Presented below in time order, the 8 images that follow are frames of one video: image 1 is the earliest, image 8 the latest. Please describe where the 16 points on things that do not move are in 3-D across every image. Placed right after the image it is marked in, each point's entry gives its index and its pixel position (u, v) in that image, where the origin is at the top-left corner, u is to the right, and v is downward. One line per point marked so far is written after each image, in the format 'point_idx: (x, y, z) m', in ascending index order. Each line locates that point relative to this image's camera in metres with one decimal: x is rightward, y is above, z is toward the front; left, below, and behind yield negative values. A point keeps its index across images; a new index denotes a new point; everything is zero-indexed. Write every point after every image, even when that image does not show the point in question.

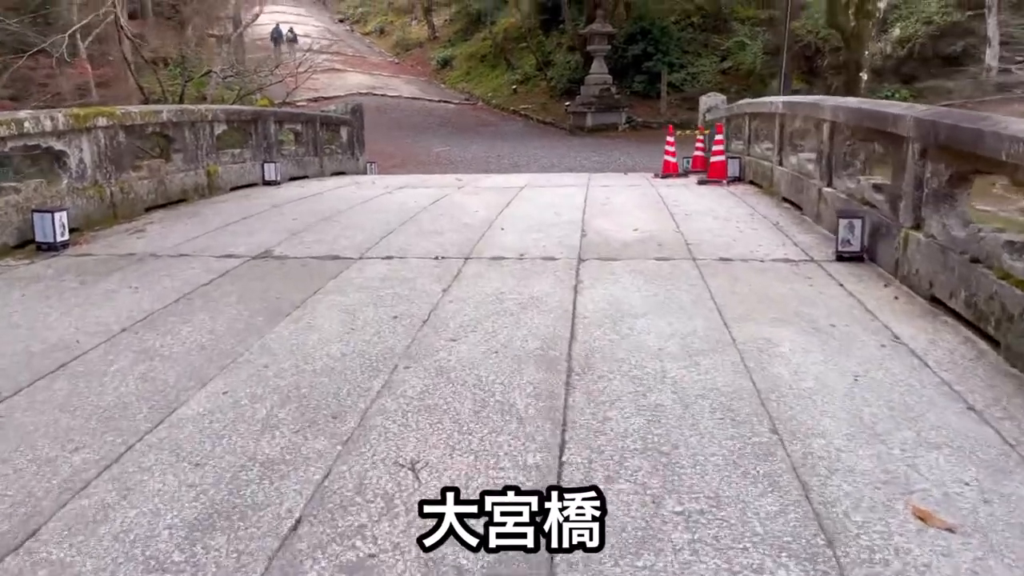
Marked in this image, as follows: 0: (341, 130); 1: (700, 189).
0: (-2.2, +2.0, +9.7) m
1: (+1.6, +0.8, +6.5) m
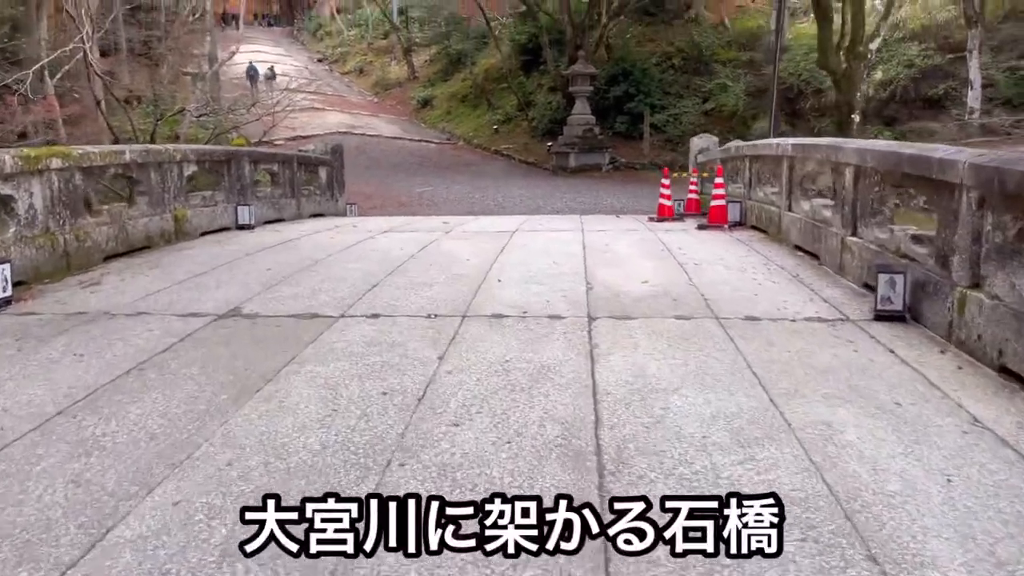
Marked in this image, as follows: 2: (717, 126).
0: (-2.3, +1.4, +9.3) m
1: (+1.5, +0.4, +6.1) m
2: (+4.9, +3.8, +18.2) m
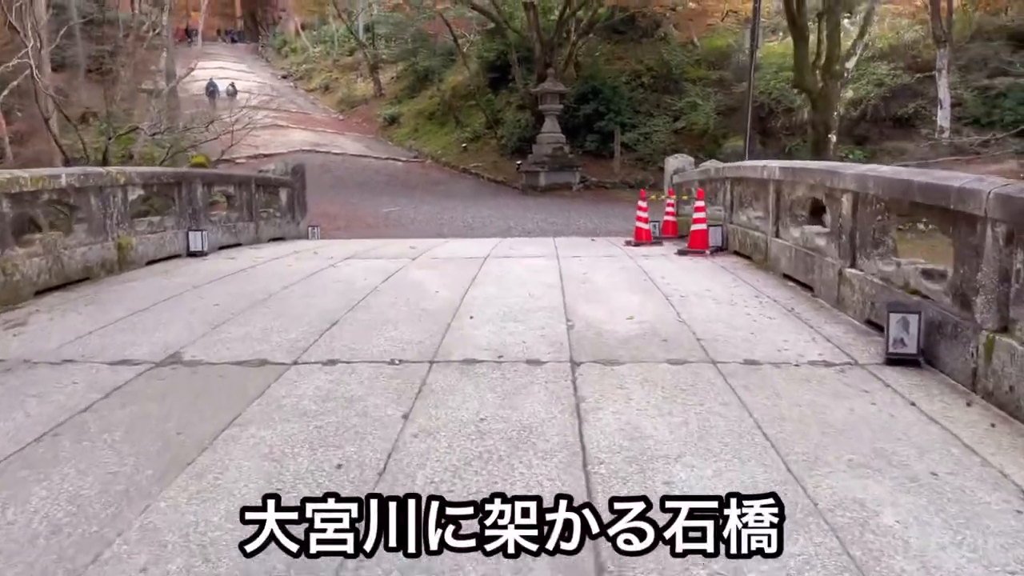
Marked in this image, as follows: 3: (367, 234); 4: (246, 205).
0: (-2.7, +1.1, +8.8) m
1: (+1.3, +0.2, +5.8) m
2: (+4.1, +3.4, +18.1) m
3: (-2.0, +0.8, +10.9) m
4: (-2.7, +0.8, +7.8) m
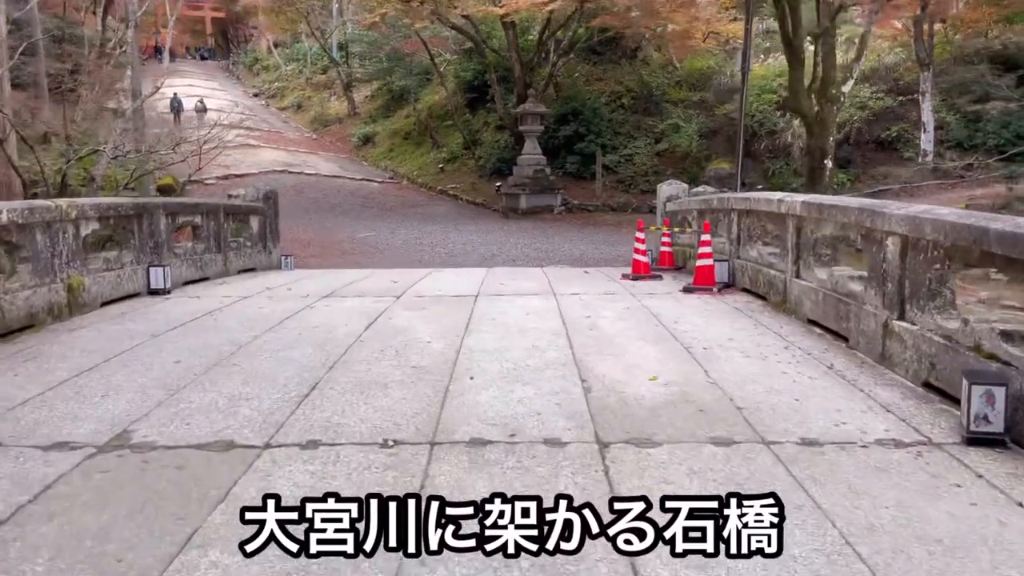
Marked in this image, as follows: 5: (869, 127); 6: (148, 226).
0: (-2.8, +0.7, +8.3) m
1: (+1.3, -0.1, +5.4) m
2: (+3.7, +2.8, +17.8) m
3: (-2.2, +0.3, +10.3) m
4: (-2.8, +0.5, +7.2) m
5: (+7.6, +3.4, +16.3) m
6: (-2.8, +0.5, +6.0) m
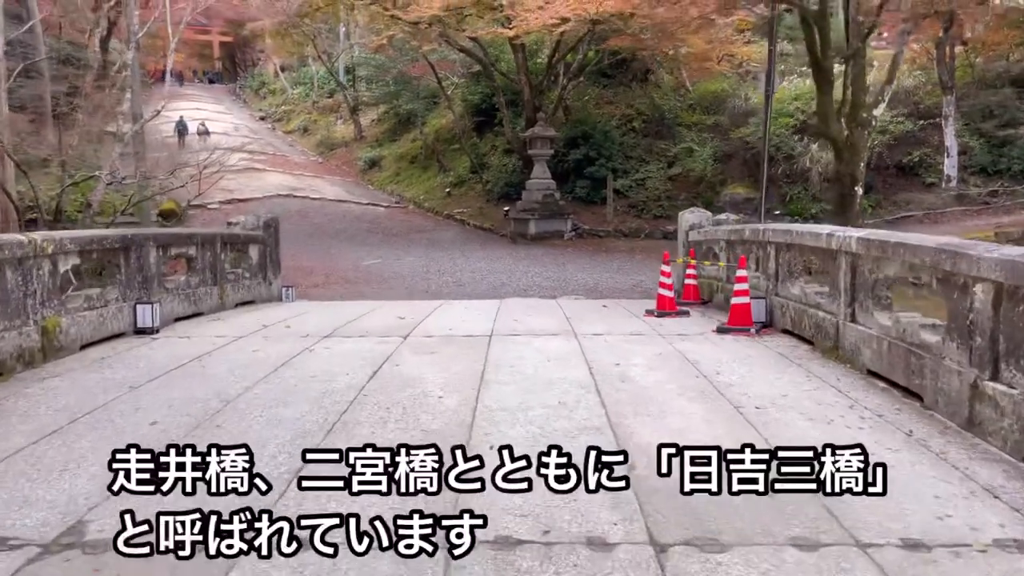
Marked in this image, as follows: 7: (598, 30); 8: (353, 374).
0: (-2.7, +0.4, +7.8) m
1: (+1.4, -0.4, +4.9) m
2: (+3.9, +2.2, +17.4) m
3: (-2.1, -0.1, +9.9) m
4: (-2.7, +0.2, +6.7) m
5: (+7.8, +2.8, +15.9) m
6: (-2.7, +0.2, +5.5) m
7: (+1.8, +5.6, +16.5) m
8: (-0.9, -0.5, +4.1) m
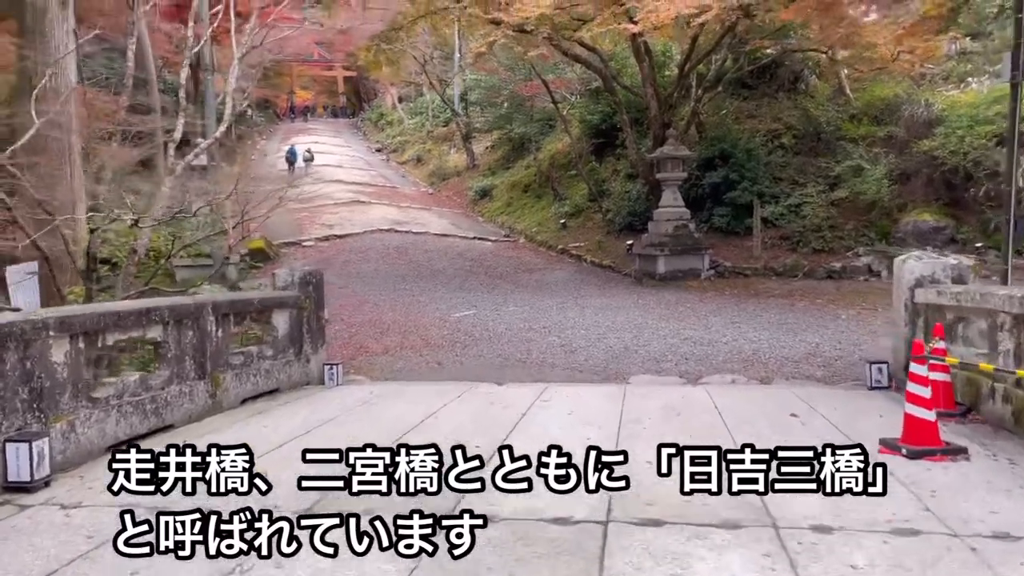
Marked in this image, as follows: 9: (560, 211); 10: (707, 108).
0: (-1.7, -0.2, +5.7) m
1: (+1.8, -0.9, +2.1) m
2: (+6.2, +1.3, +14.2) m
3: (-0.8, -0.7, +7.6) m
4: (-1.9, -0.4, +4.6) m
5: (+9.9, +2.0, +12.1) m
6: (-2.1, -0.3, +3.4) m
7: (+4.1, +4.7, +13.7) m
8: (-0.6, -0.9, +1.7) m
9: (+1.1, +1.8, +18.1) m
10: (+4.2, +3.9, +16.4) m
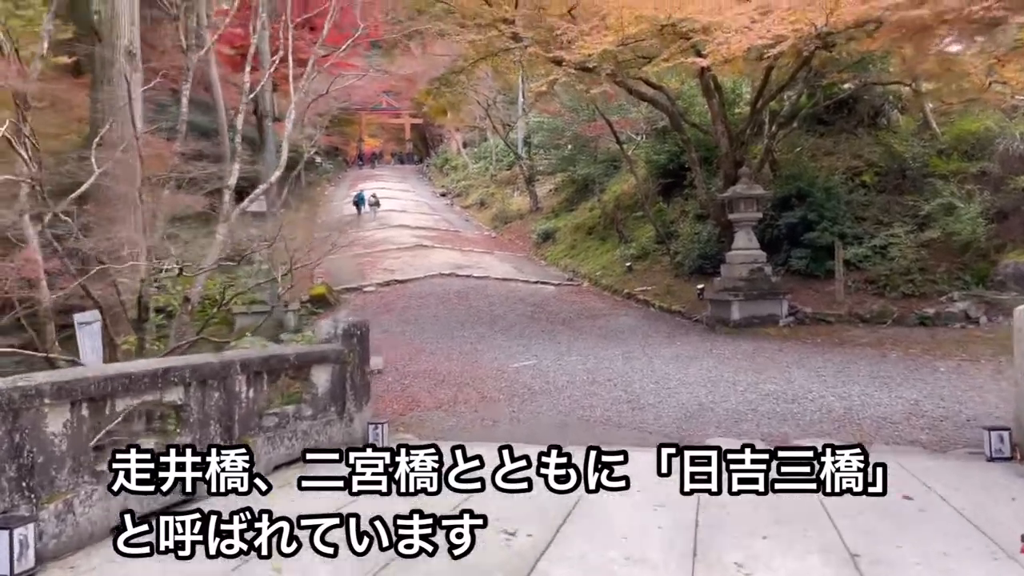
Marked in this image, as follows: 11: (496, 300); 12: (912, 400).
0: (-1.3, -0.6, +5.2) m
1: (+1.9, -1.0, +1.4) m
2: (+7.3, +0.5, +13.1) m
3: (-0.3, -1.2, +7.0) m
4: (-1.6, -0.7, +4.2) m
5: (+10.8, +1.3, +10.7) m
6: (-1.9, -0.6, +3.0) m
7: (+5.1, +3.9, +13.0) m
8: (-0.5, -1.1, +1.2) m
9: (+2.6, +0.8, +17.4) m
10: (+5.5, +2.9, +15.7) m
11: (-0.3, -0.3, +15.4) m
12: (+4.0, -1.1, +7.7) m
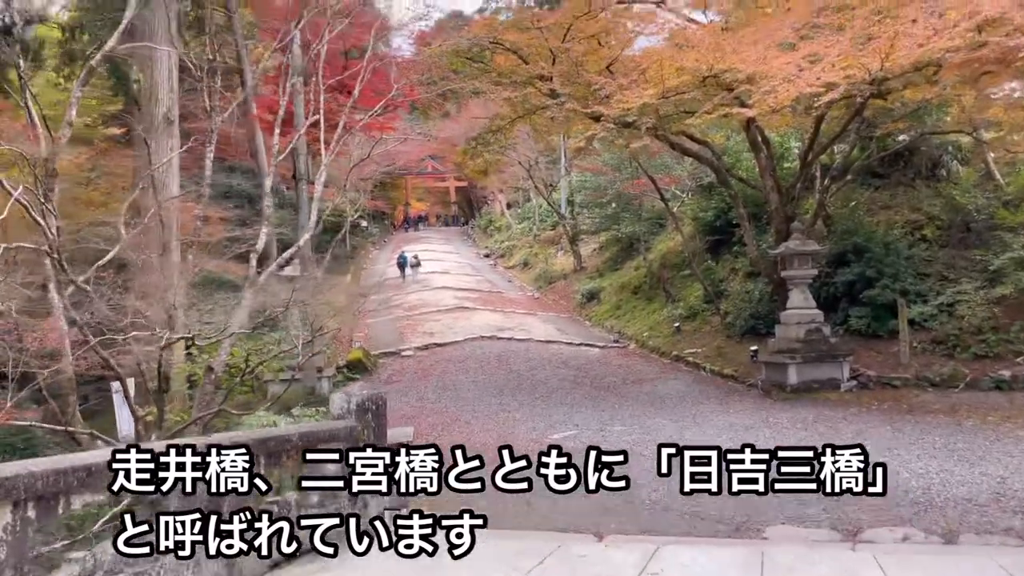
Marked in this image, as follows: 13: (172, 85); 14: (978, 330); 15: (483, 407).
0: (-1.2, -1.0, +4.7) m
1: (+1.8, -1.1, +0.6) m
2: (+8.0, -0.5, +12.1) m
3: (0.0, -1.8, +6.4) m
4: (-1.5, -1.1, +3.7) m
5: (+11.3, +0.6, +9.6) m
6: (-1.9, -0.8, +2.5) m
7: (+5.8, +2.9, +12.4) m
8: (-0.6, -1.2, +0.6) m
9: (+3.5, -0.6, +16.7) m
10: (+6.3, +1.8, +15.0) m
11: (+0.5, -1.5, +14.8) m
12: (+4.3, -1.7, +6.8) m
13: (-3.6, +2.2, +8.1) m
14: (+7.3, -0.7, +12.0) m
15: (-0.4, -1.7, +10.8) m
